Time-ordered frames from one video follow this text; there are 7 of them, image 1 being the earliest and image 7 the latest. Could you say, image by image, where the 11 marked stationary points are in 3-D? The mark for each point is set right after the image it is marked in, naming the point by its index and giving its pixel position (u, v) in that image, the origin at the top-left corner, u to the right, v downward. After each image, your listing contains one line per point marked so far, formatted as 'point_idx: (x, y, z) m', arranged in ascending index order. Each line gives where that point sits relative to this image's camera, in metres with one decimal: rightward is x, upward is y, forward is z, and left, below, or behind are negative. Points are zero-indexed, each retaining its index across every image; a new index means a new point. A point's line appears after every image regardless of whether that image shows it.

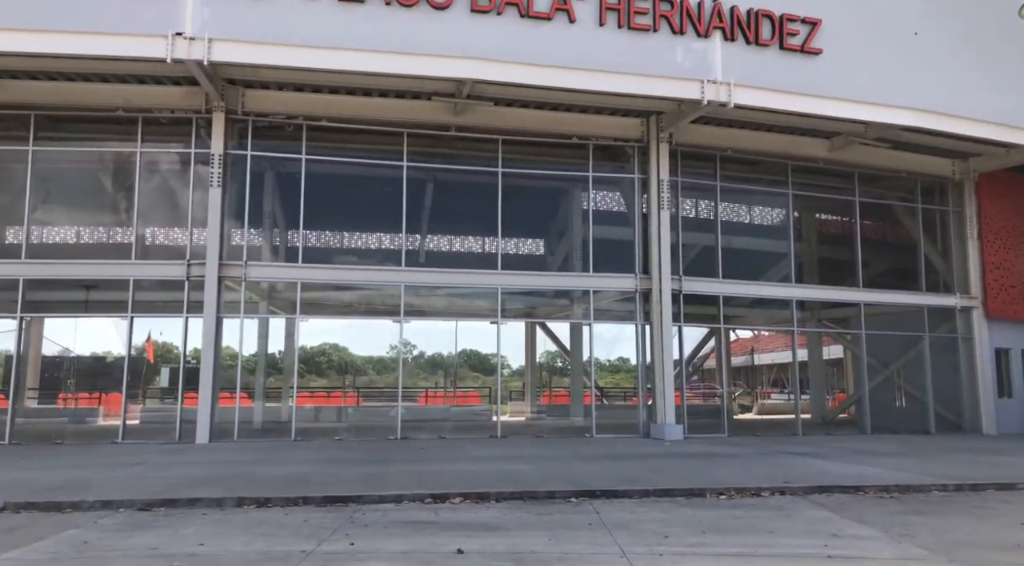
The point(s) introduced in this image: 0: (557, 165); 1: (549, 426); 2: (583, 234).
0: (+1.1, +2.9, +17.6) m
1: (+0.9, -3.4, +17.1) m
2: (+1.8, +1.0, +17.5) m
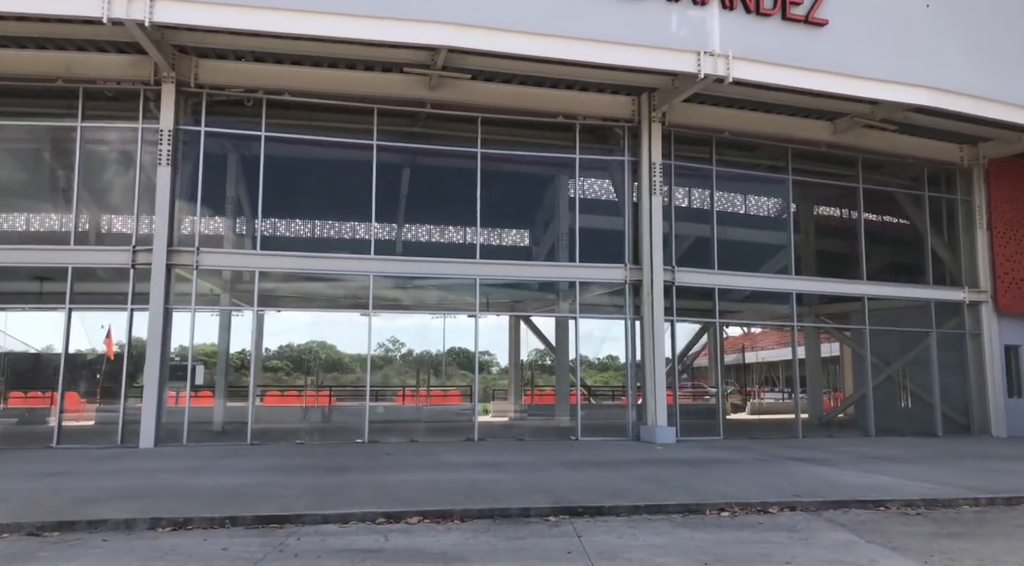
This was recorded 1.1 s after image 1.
0: (+0.7, +3.1, +16.4) m
1: (+0.4, -3.2, +15.8) m
2: (+1.3, +1.3, +16.3) m
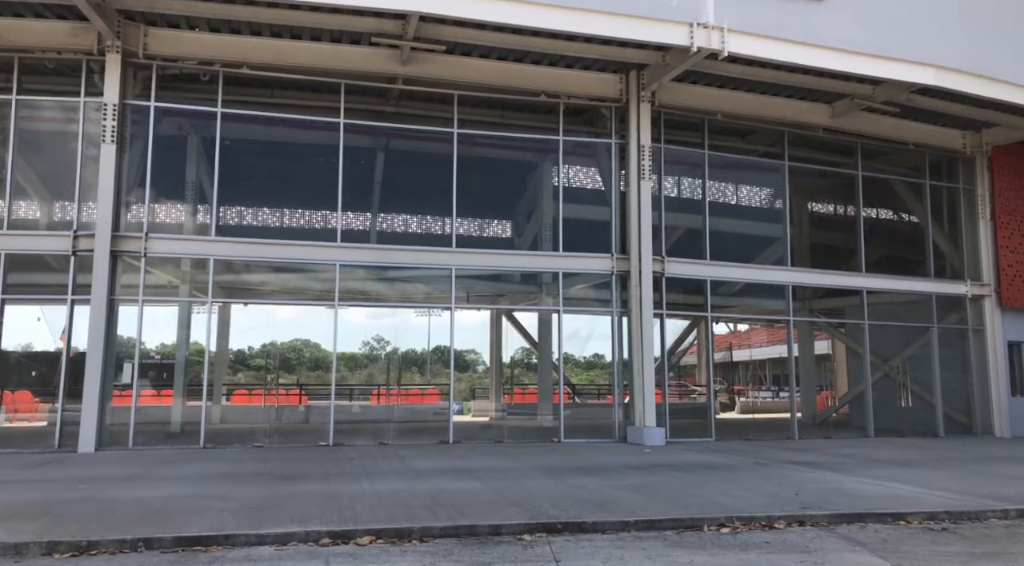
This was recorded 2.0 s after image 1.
0: (+0.3, +3.3, +15.4) m
1: (0.0, -3.0, +14.8) m
2: (+0.9, +1.4, +15.3) m
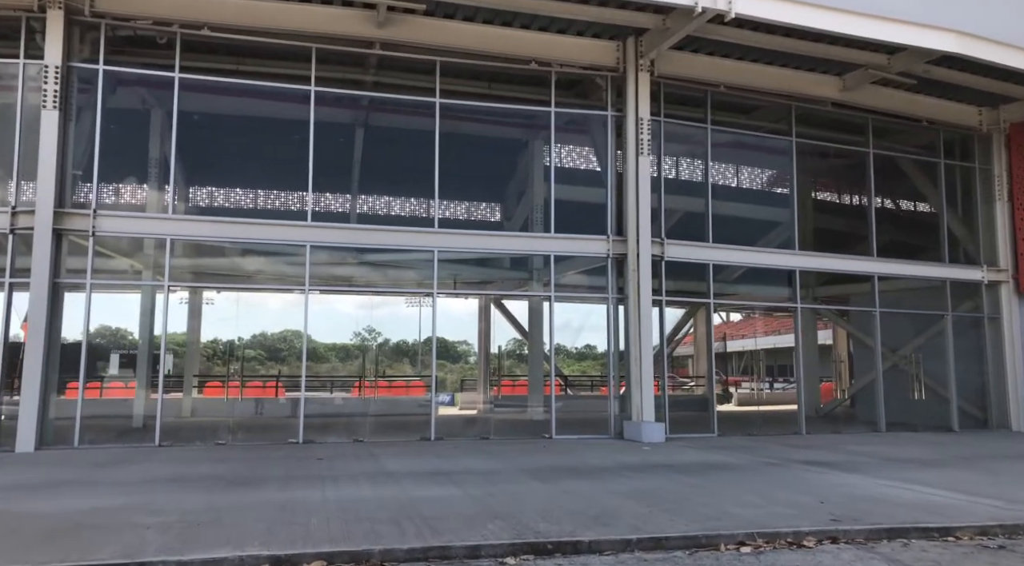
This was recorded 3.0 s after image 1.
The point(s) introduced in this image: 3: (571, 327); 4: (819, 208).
0: (0.0, +3.6, +14.2) m
1: (-0.2, -2.7, +13.8) m
2: (+0.6, +1.7, +14.2) m
3: (+1.2, -0.9, +14.0) m
4: (+6.8, +1.6, +15.7) m
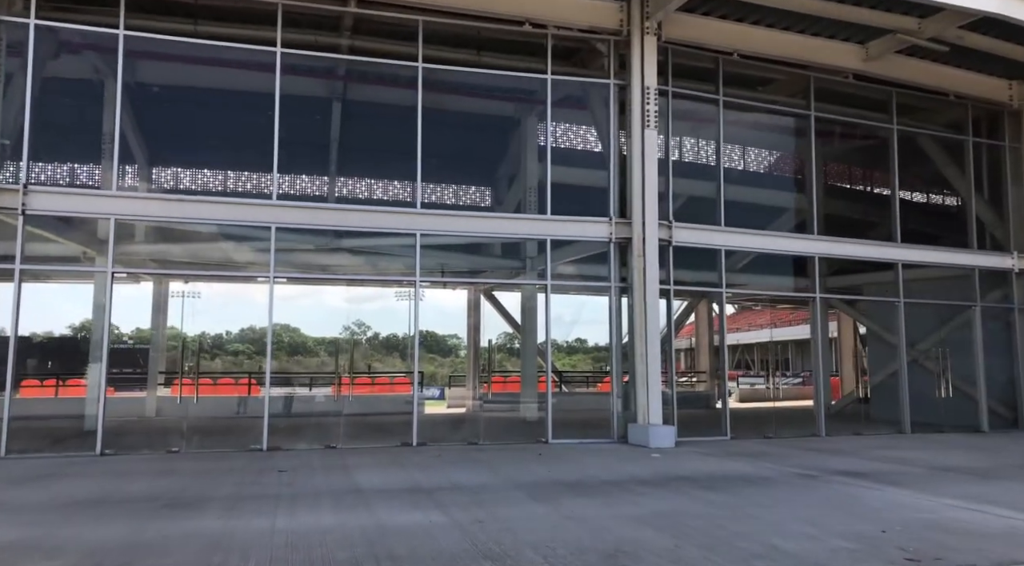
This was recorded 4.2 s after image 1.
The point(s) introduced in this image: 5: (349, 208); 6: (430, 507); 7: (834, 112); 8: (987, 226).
0: (-0.1, +3.8, +12.9) m
1: (-0.4, -2.5, +12.5) m
2: (+0.5, +2.0, +12.9) m
3: (+1.0, -0.6, +12.7) m
4: (+6.6, +1.9, +14.5) m
5: (-2.8, +1.2, +11.9) m
6: (-0.8, -2.1, +6.7) m
7: (+6.6, +3.5, +14.5) m
8: (+10.3, +1.3, +15.5) m
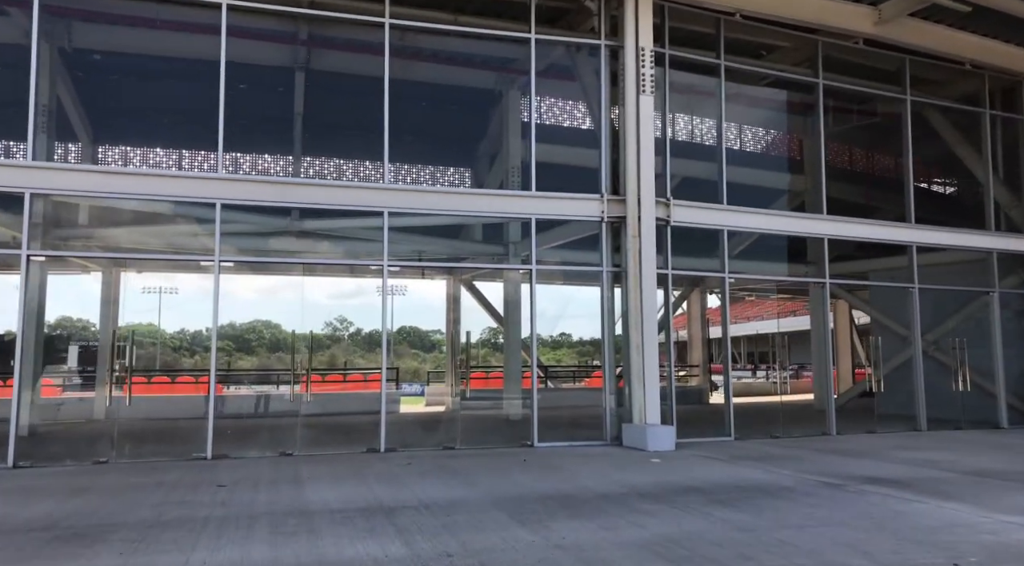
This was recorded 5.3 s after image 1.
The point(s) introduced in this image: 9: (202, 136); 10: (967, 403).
0: (-0.5, +4.1, +11.6) m
1: (-0.7, -2.3, +11.2) m
2: (+0.2, +2.2, +11.6) m
3: (+0.7, -0.4, +11.5) m
4: (+6.2, +2.2, +13.3) m
5: (-3.0, +1.5, +10.6) m
6: (-0.9, -1.9, +5.4) m
7: (+6.2, +3.8, +13.4) m
8: (+9.9, +1.6, +14.4) m
9: (-4.7, +2.3, +10.3) m
10: (+8.8, -2.3, +13.9) m
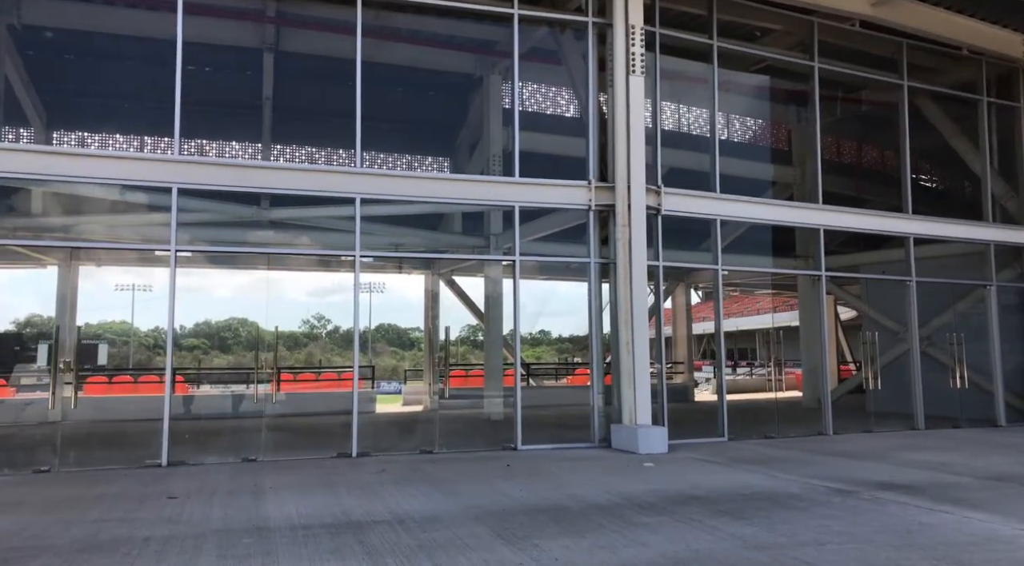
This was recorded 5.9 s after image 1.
0: (-0.7, +4.2, +10.9) m
1: (-1.0, -2.2, +10.5) m
2: (-0.1, +2.3, +11.0) m
3: (+0.4, -0.3, +10.8) m
4: (+5.9, +2.3, +12.8) m
5: (-3.3, +1.6, +9.8) m
6: (-1.0, -1.8, +4.7) m
7: (+5.9, +3.9, +12.9) m
8: (+9.5, +1.7, +14.0) m
9: (-4.9, +2.4, +9.5) m
10: (+8.5, -2.2, +13.5) m
